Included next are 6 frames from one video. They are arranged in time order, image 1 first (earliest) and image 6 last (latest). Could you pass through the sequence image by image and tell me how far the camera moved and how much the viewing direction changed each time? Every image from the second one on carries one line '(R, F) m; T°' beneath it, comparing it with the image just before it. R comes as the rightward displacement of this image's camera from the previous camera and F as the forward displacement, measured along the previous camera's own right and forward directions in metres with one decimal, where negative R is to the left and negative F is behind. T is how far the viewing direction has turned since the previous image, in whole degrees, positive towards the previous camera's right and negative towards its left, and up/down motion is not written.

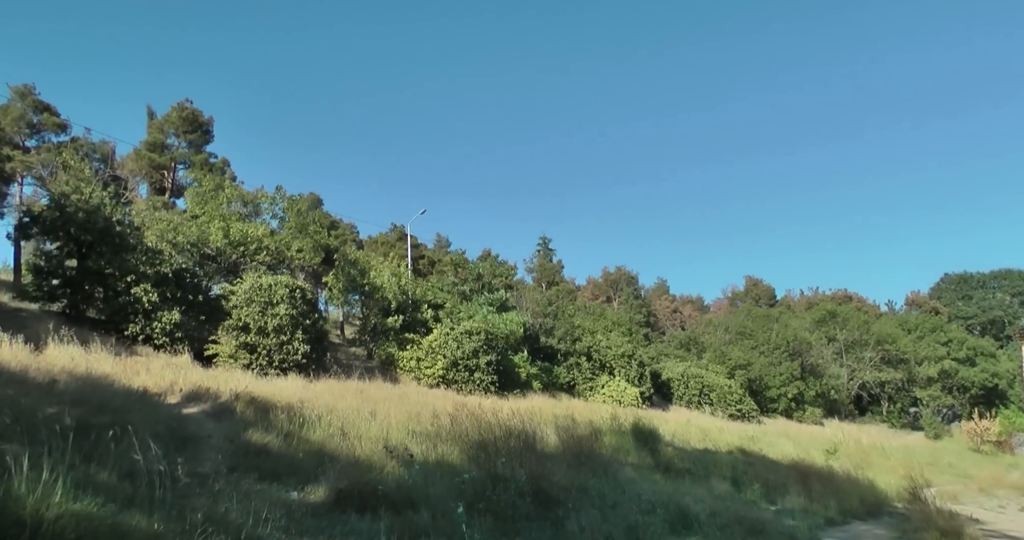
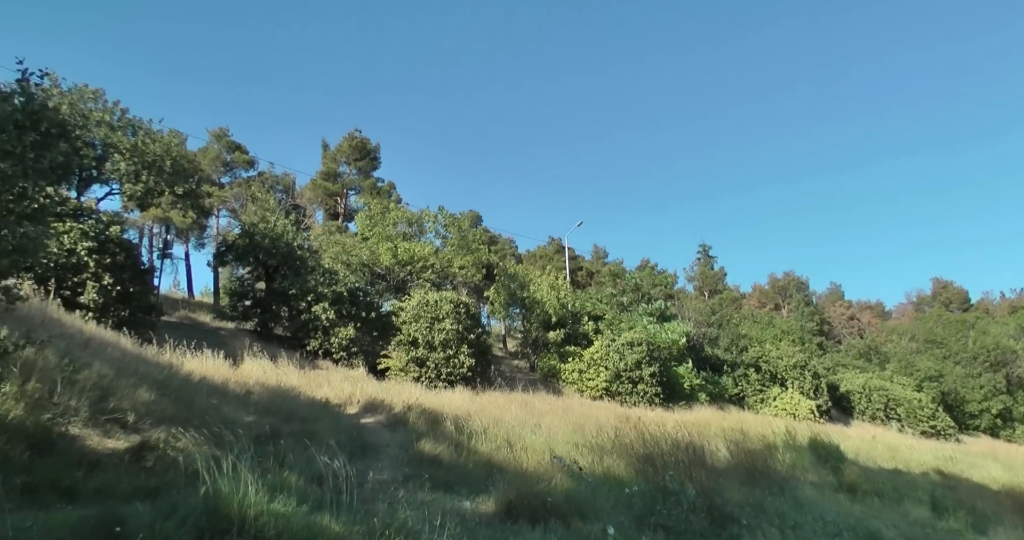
(-0.7, 0.0) m; -9°
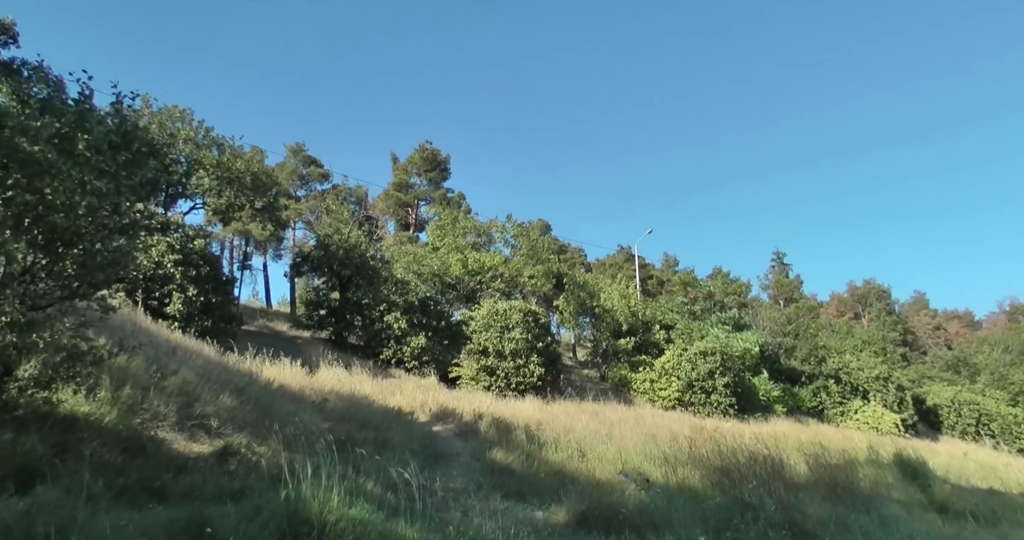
(-0.4, 0.0) m; -4°
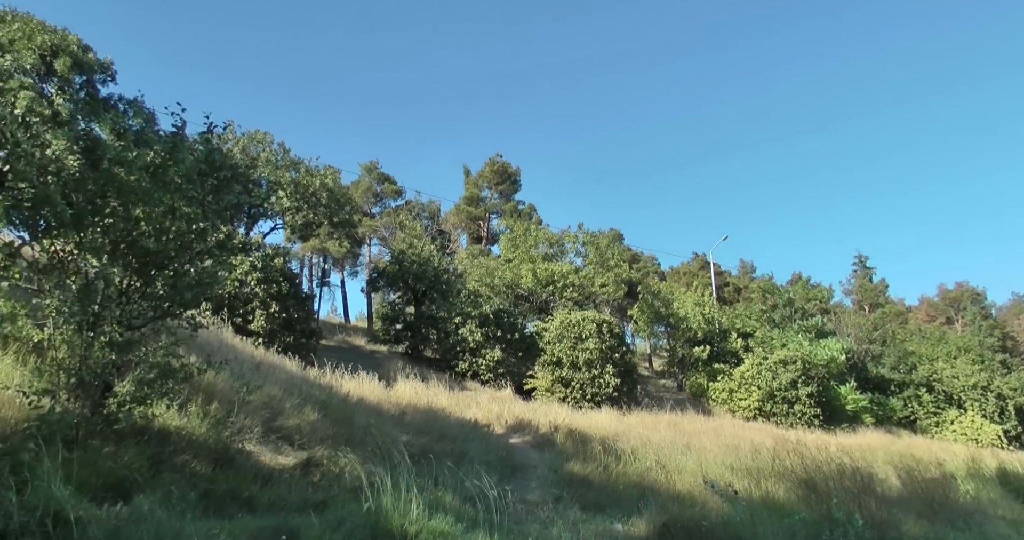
(-0.4, 0.0) m; -4°
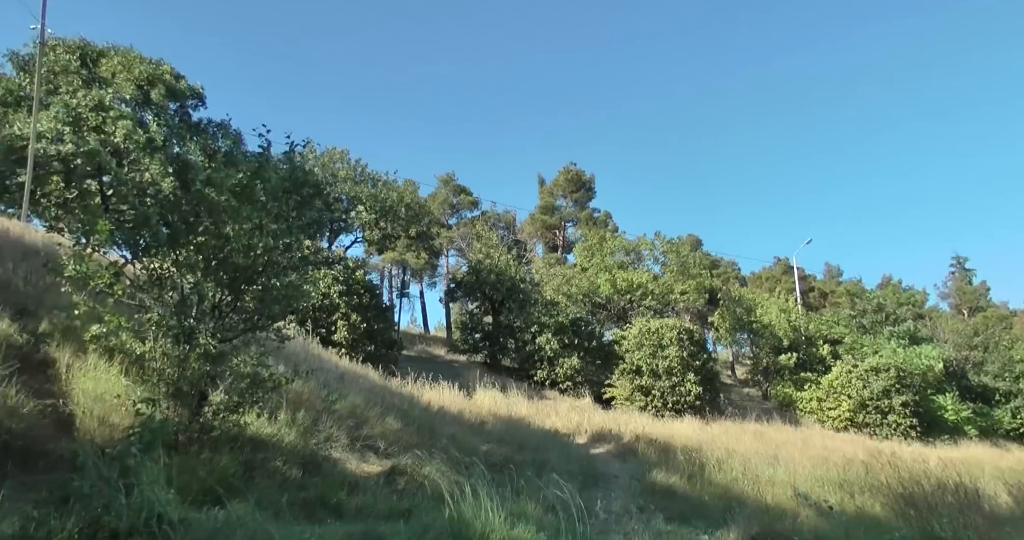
(-0.4, 0.0) m; -4°
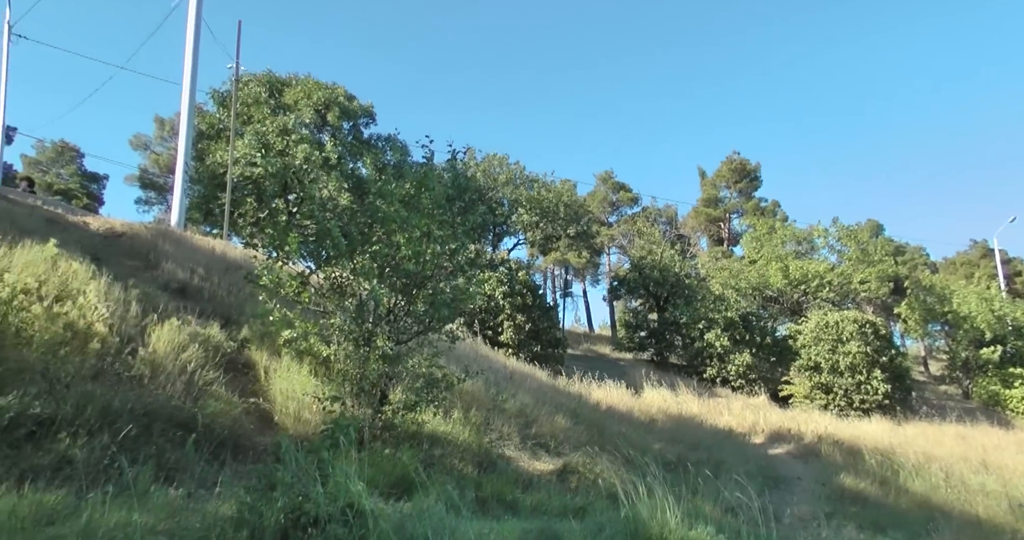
(-0.7, -0.1) m; -9°
